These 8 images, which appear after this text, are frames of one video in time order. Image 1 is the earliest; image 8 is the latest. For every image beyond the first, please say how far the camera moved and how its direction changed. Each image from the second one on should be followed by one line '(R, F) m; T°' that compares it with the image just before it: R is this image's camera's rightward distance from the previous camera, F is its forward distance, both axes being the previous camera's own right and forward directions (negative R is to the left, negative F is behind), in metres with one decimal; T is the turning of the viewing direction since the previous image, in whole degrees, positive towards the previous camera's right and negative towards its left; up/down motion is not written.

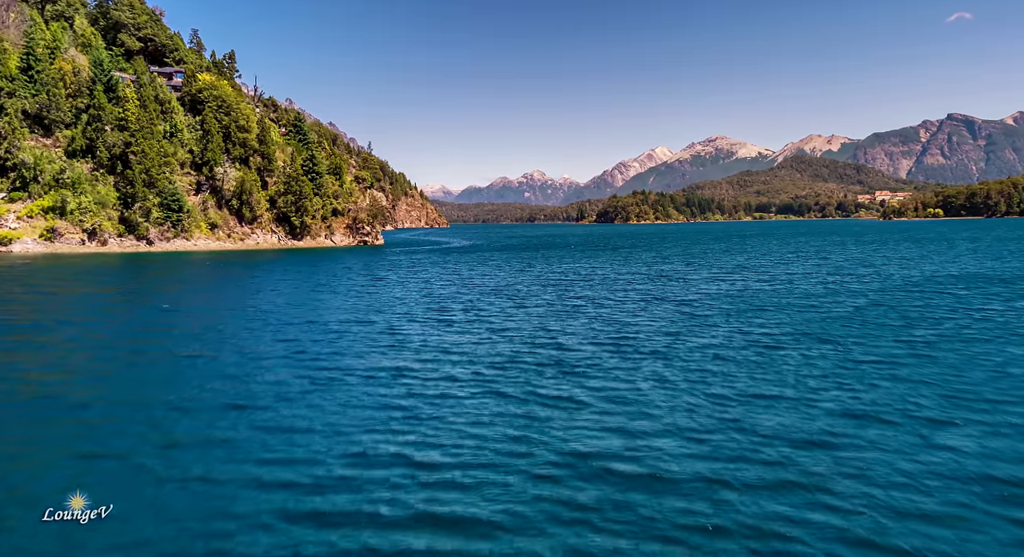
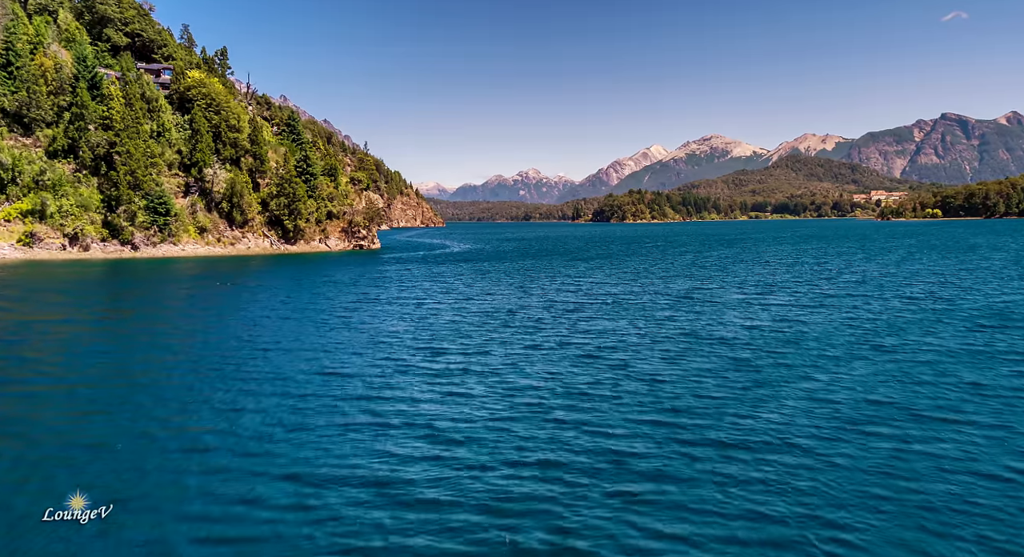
(-1.2, +4.7) m; 0°
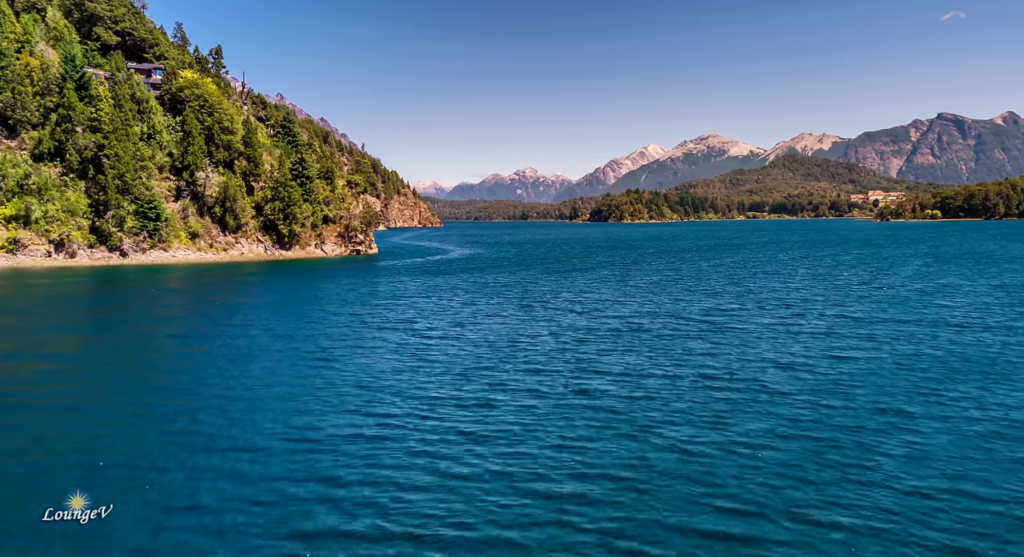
(-0.8, +3.5) m; 0°
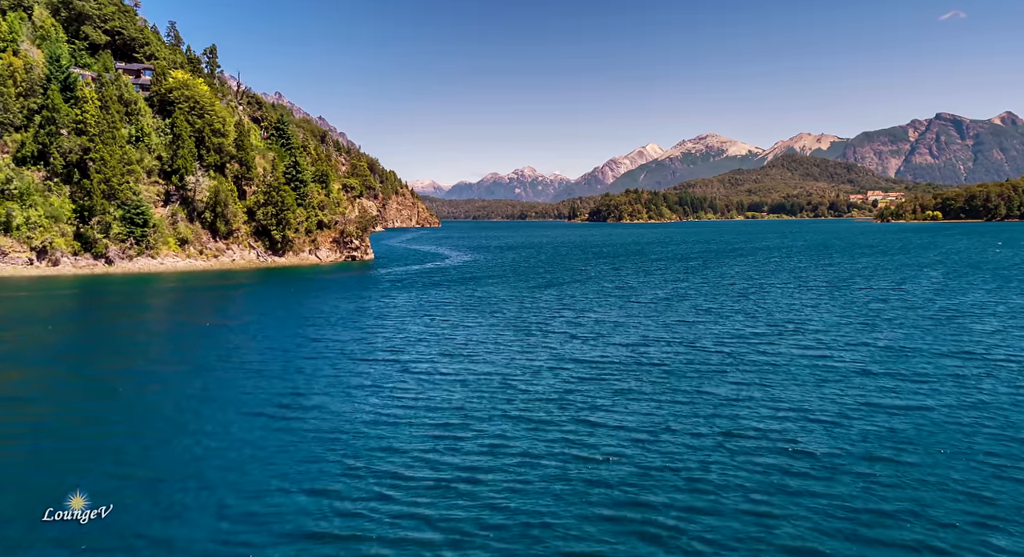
(-0.3, +3.6) m; 0°
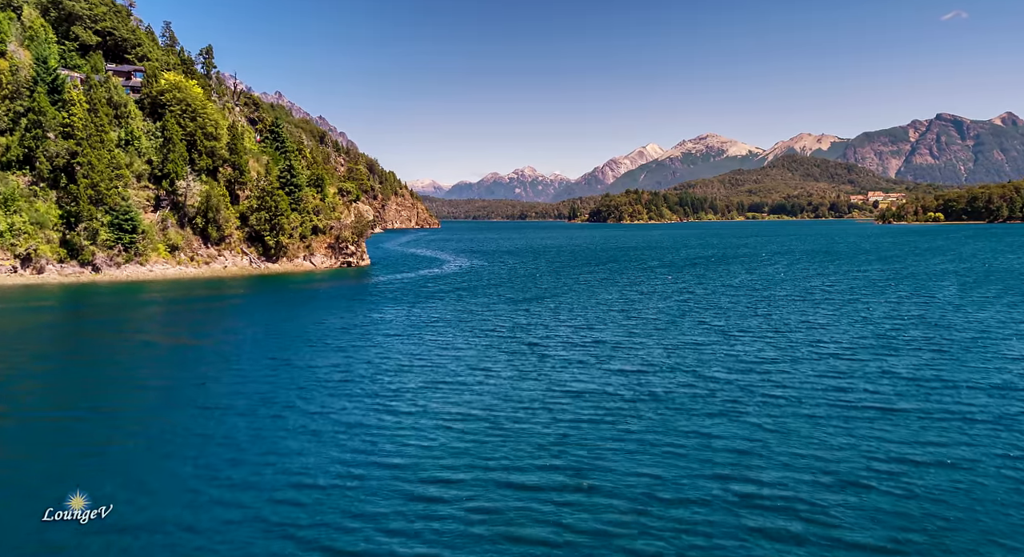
(+0.2, +2.9) m; 0°
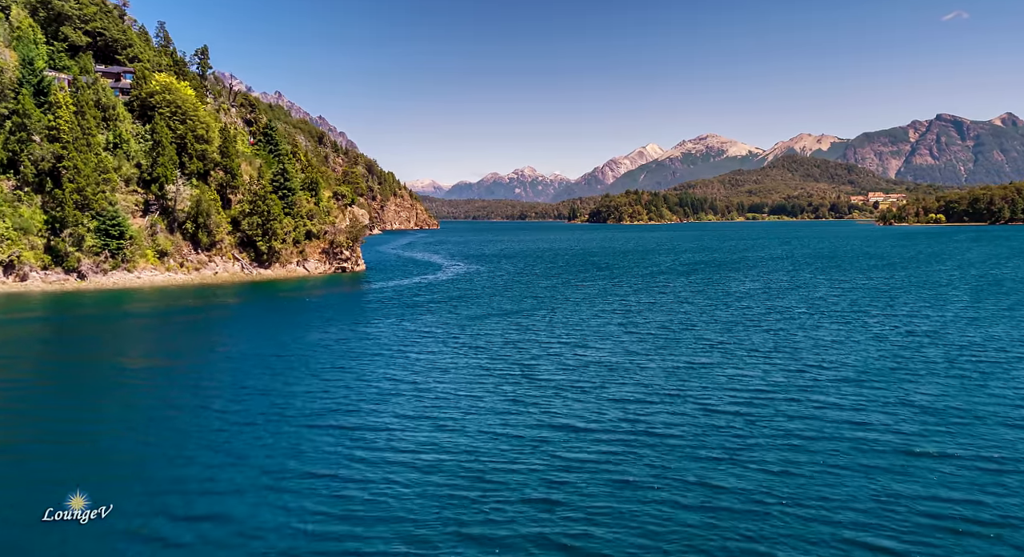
(+0.3, +2.7) m; 0°
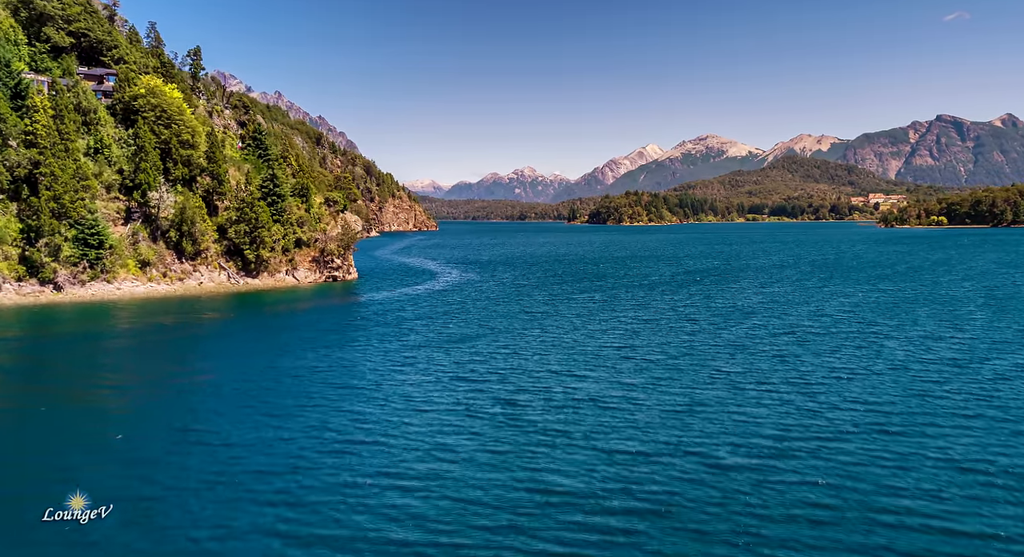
(+0.6, +4.1) m; 0°
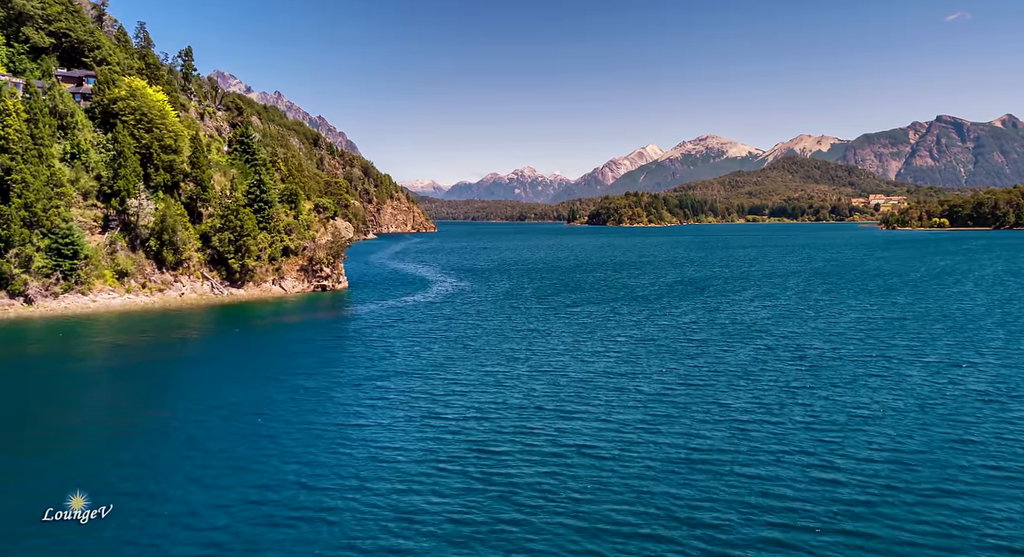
(+0.8, +4.4) m; 0°
